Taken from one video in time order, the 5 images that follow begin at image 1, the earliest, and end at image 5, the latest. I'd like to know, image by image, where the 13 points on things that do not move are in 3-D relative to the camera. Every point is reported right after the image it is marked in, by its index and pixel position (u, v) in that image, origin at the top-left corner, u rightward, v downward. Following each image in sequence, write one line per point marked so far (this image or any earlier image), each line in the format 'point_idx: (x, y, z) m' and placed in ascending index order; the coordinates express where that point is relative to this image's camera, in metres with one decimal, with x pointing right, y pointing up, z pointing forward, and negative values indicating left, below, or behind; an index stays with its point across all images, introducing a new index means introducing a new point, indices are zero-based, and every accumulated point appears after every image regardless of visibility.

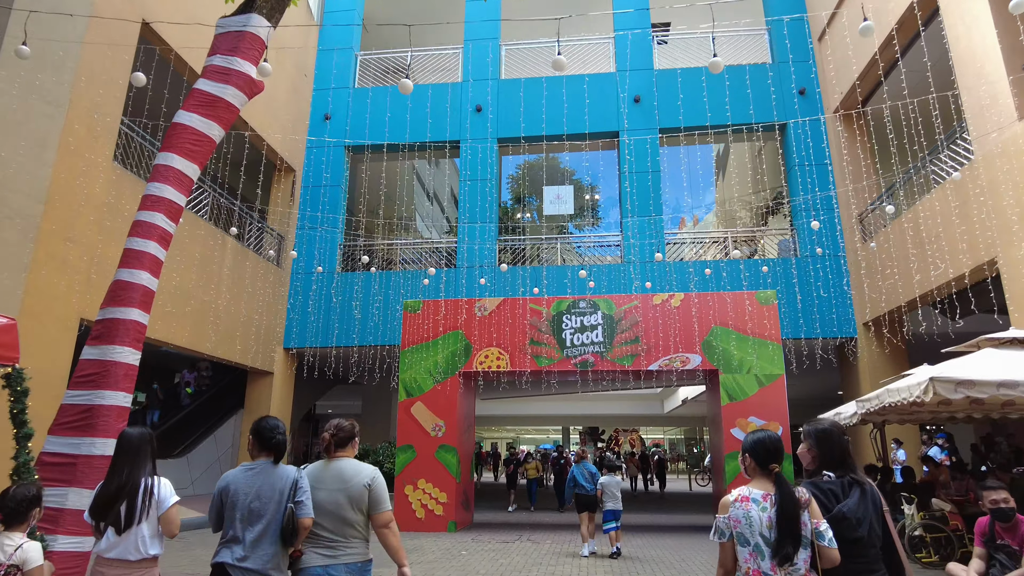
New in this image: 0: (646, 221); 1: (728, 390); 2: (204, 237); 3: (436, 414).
0: (+2.7, +1.3, +13.4) m
1: (+2.9, -1.4, +9.0) m
2: (-5.1, +0.8, +10.9) m
3: (-1.1, -1.8, +9.4) m
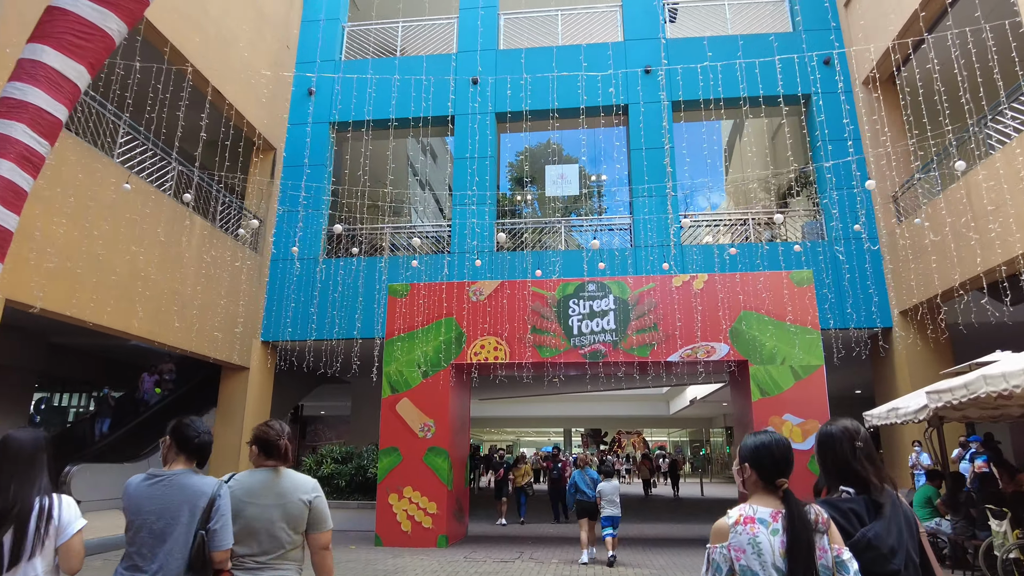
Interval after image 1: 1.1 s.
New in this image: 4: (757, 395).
0: (+2.7, +1.6, +12.2) m
1: (+2.9, -1.1, +7.8) m
2: (-5.1, +1.1, +9.7) m
3: (-1.1, -1.5, +8.2) m
4: (+2.9, -1.3, +7.8) m
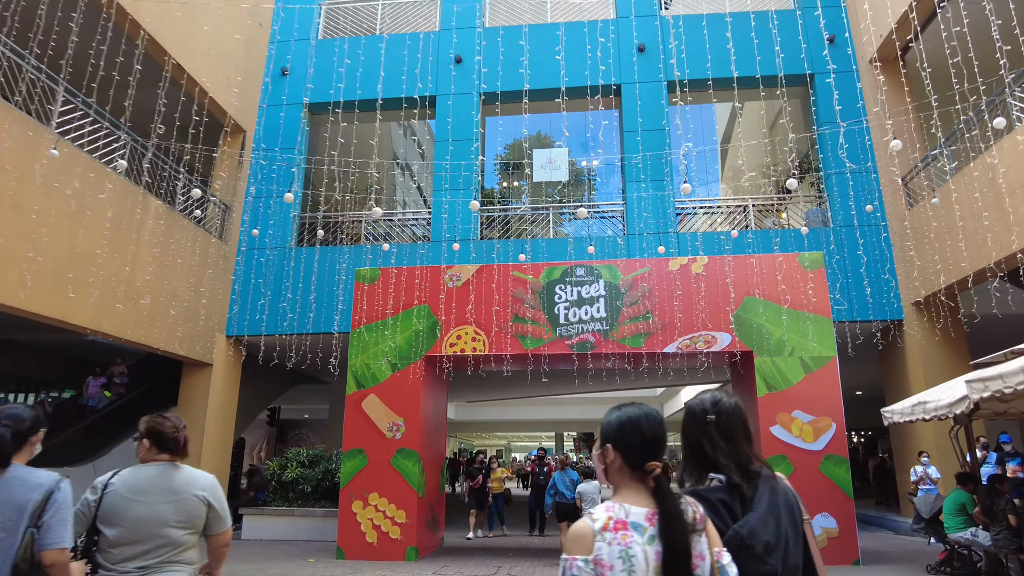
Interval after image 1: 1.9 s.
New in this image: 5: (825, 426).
0: (+2.5, +1.7, +11.4) m
1: (+2.7, -1.0, +7.0) m
2: (-5.3, +1.3, +8.8) m
3: (-1.3, -1.4, +7.4) m
4: (+2.7, -1.1, +7.0) m
5: (+3.3, -1.4, +6.9) m
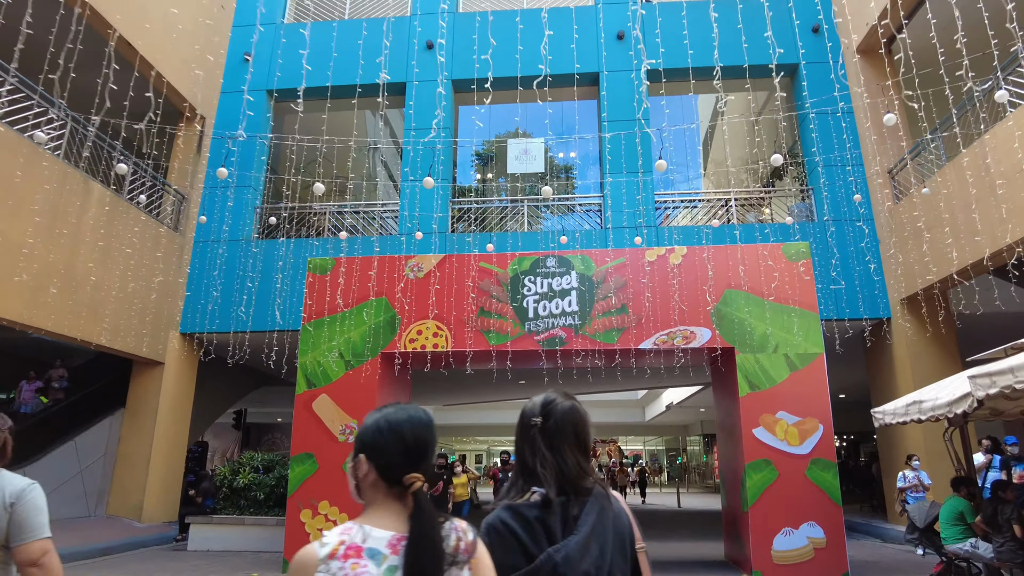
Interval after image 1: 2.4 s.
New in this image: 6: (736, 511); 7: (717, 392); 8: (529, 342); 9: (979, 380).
0: (+2.0, +1.8, +11.0) m
1: (+2.3, -0.9, +6.5) m
2: (-5.7, +1.4, +8.2) m
3: (-1.7, -1.3, +6.8) m
4: (+2.3, -1.0, +6.5) m
5: (+2.9, -1.3, +6.4) m
6: (+2.3, -2.3, +6.7) m
7: (+2.3, -1.2, +7.6) m
8: (+0.2, -0.6, +6.9) m
9: (+3.0, -0.6, +4.2) m
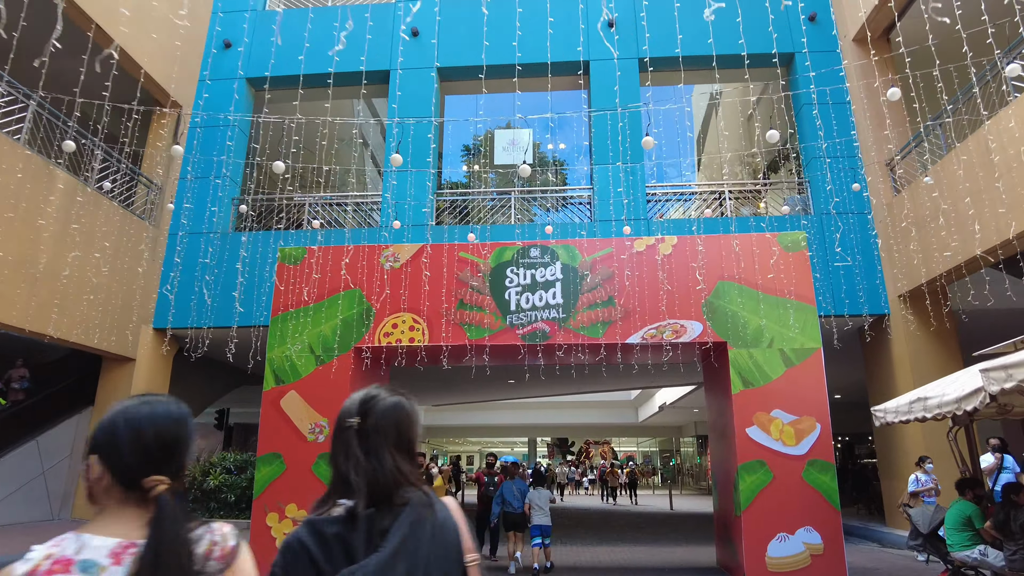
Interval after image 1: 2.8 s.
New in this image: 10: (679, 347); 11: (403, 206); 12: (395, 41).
0: (+1.8, +1.9, +10.6) m
1: (+2.1, -0.8, +6.2) m
2: (-5.9, +1.5, +7.8) m
3: (-1.9, -1.2, +6.4) m
4: (+2.1, -0.9, +6.2) m
5: (+2.7, -1.3, +6.0) m
6: (+2.1, -2.2, +6.4) m
7: (+2.1, -1.1, +7.2) m
8: (0.0, -0.5, +6.6) m
9: (+2.8, -0.5, +3.9) m
10: (+1.7, -0.6, +6.6) m
11: (-1.7, +1.3, +10.7) m
12: (-2.0, +4.3, +11.6) m
